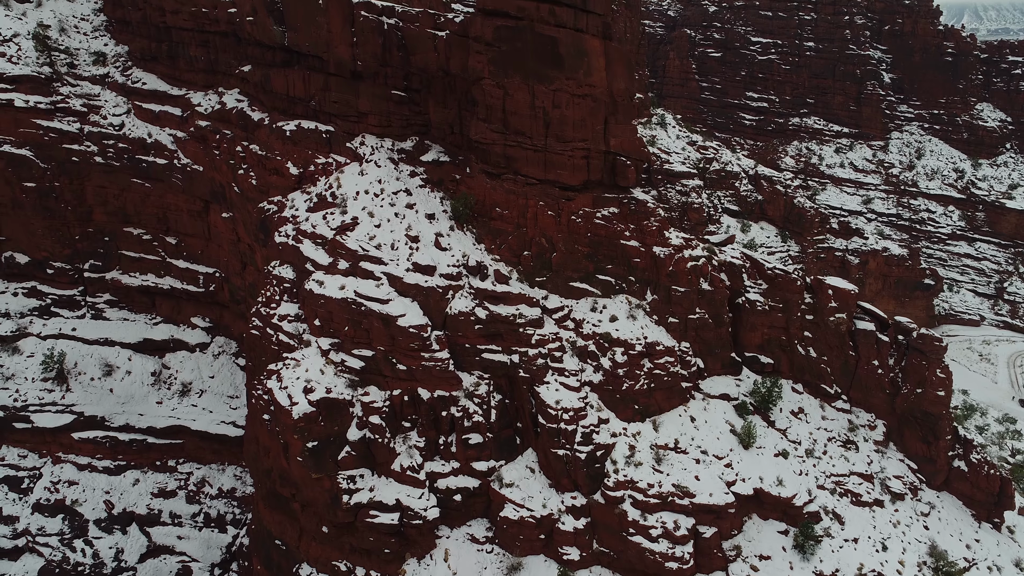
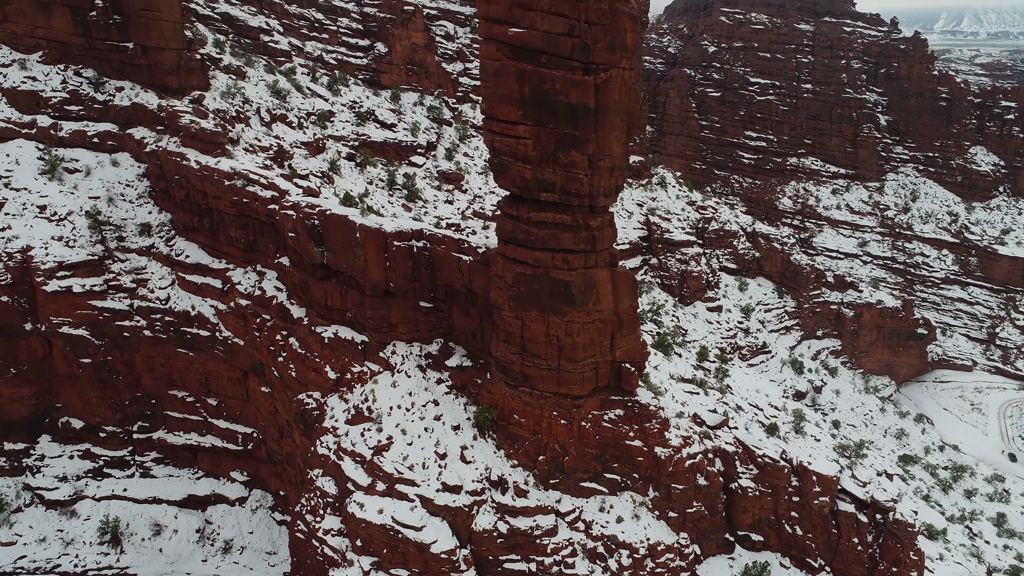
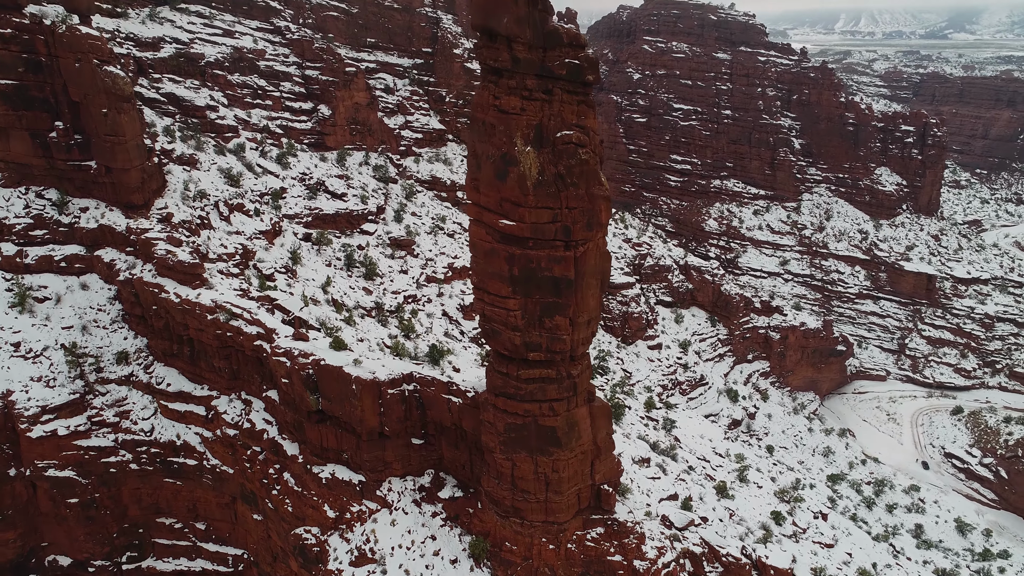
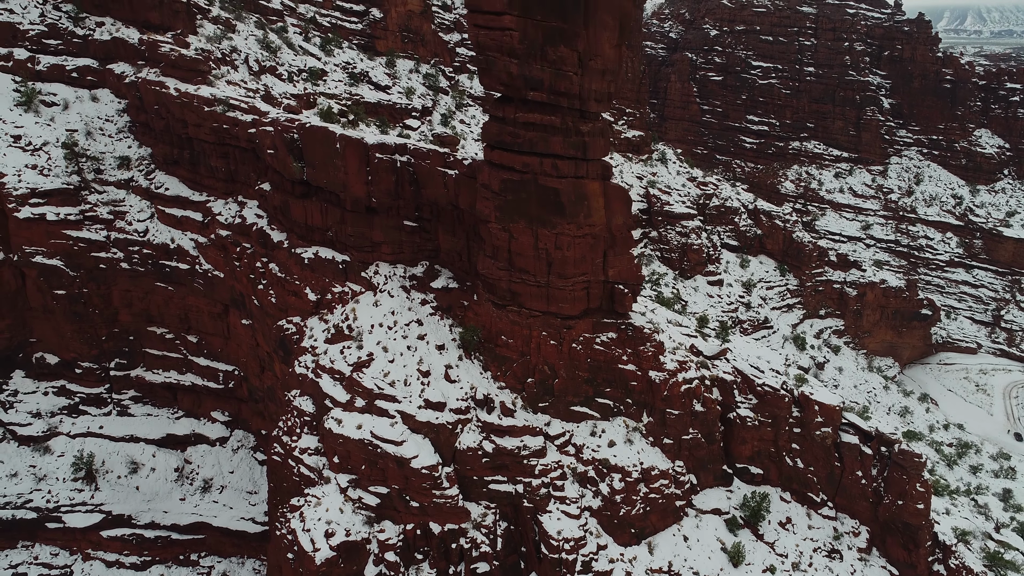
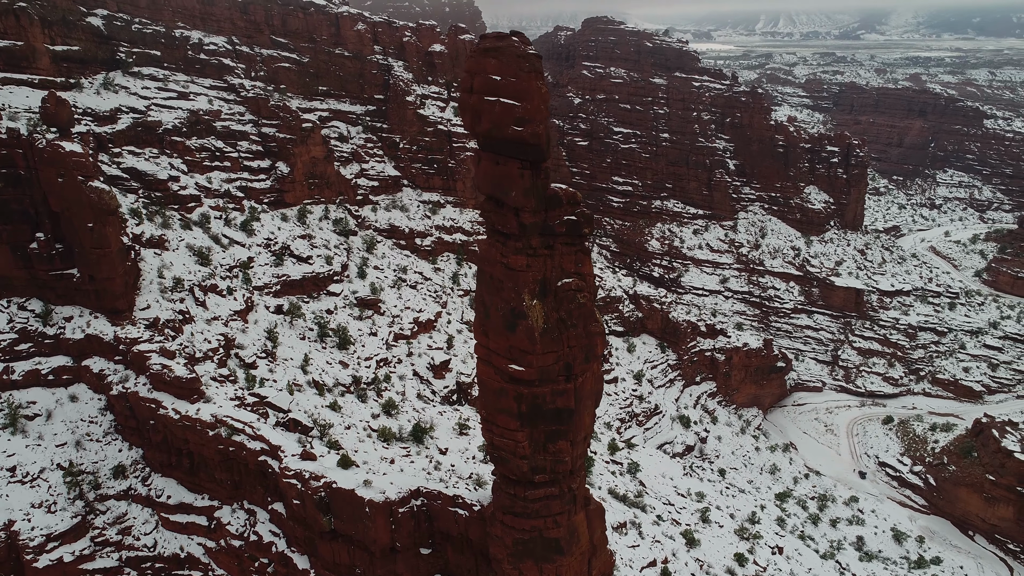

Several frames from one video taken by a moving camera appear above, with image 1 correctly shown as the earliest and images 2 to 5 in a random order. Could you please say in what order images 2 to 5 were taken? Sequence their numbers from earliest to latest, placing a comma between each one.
4, 2, 3, 5
